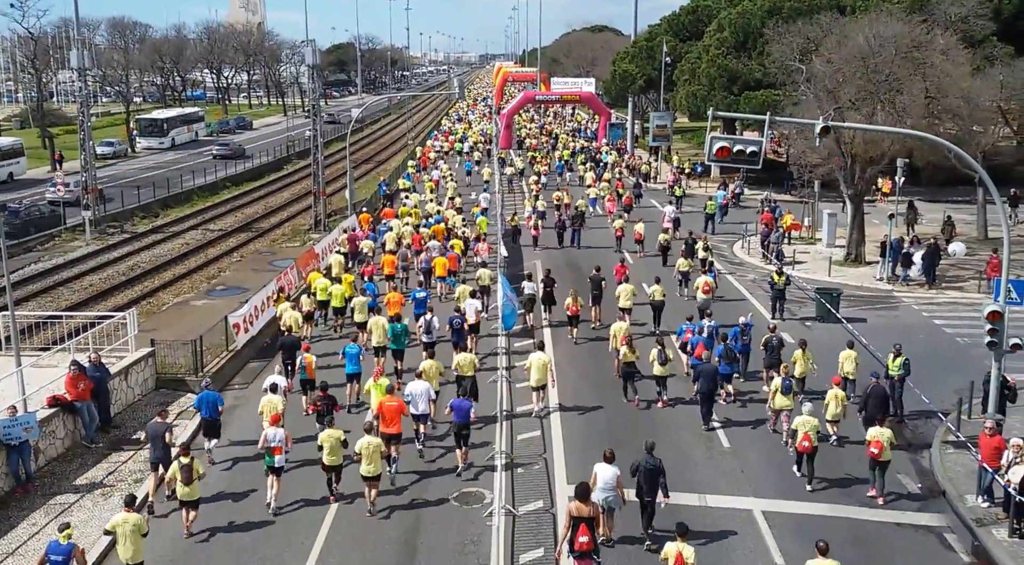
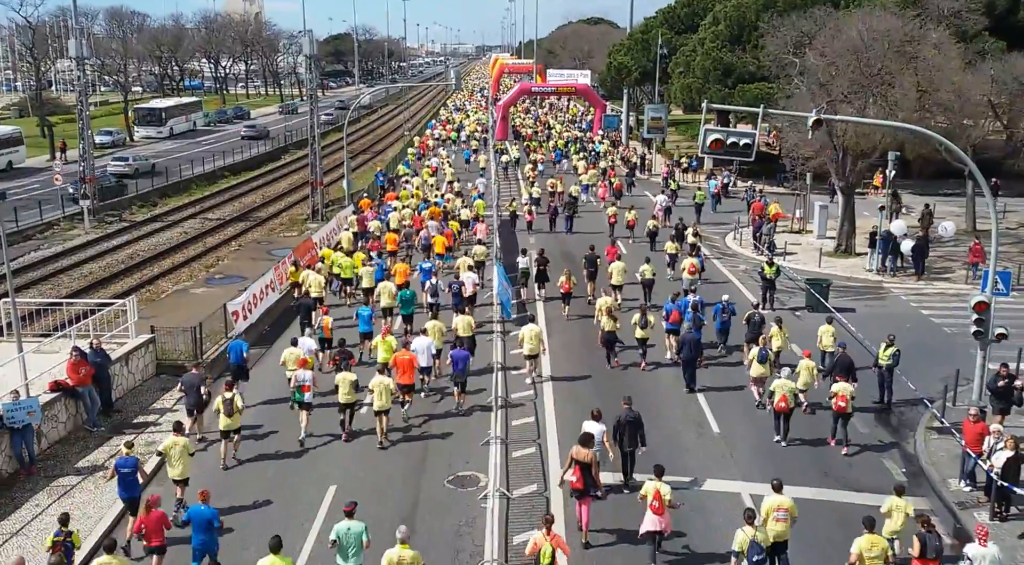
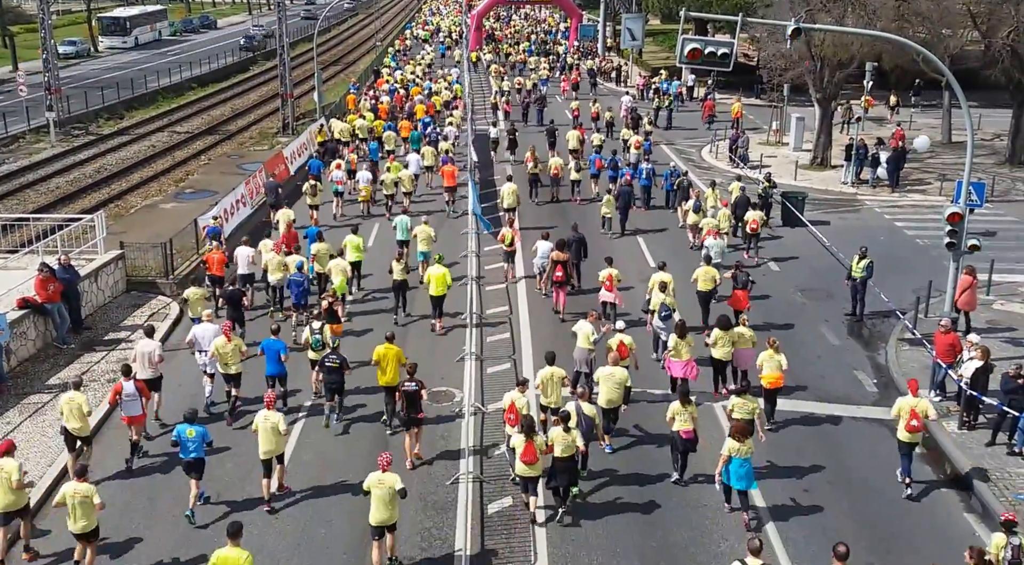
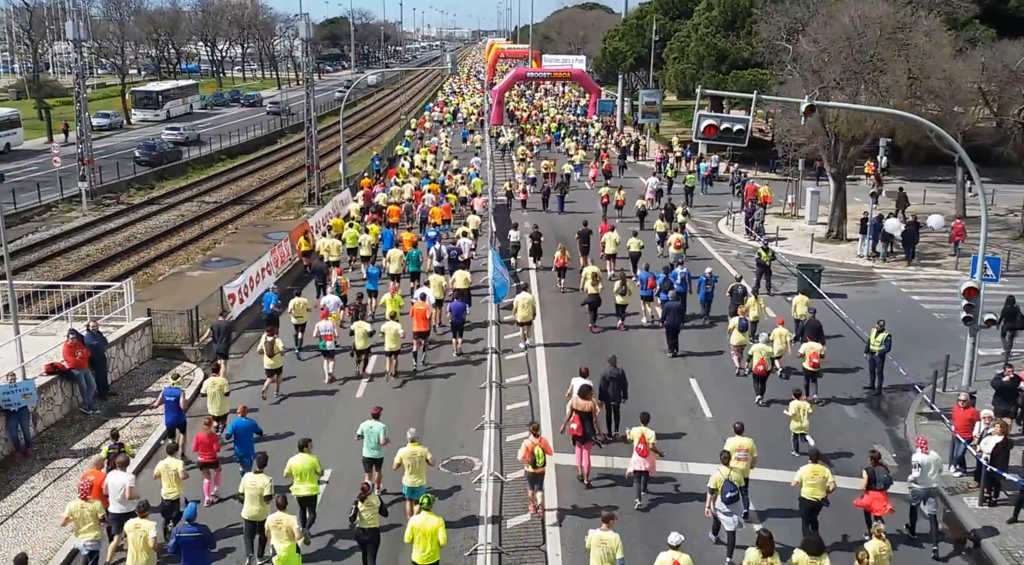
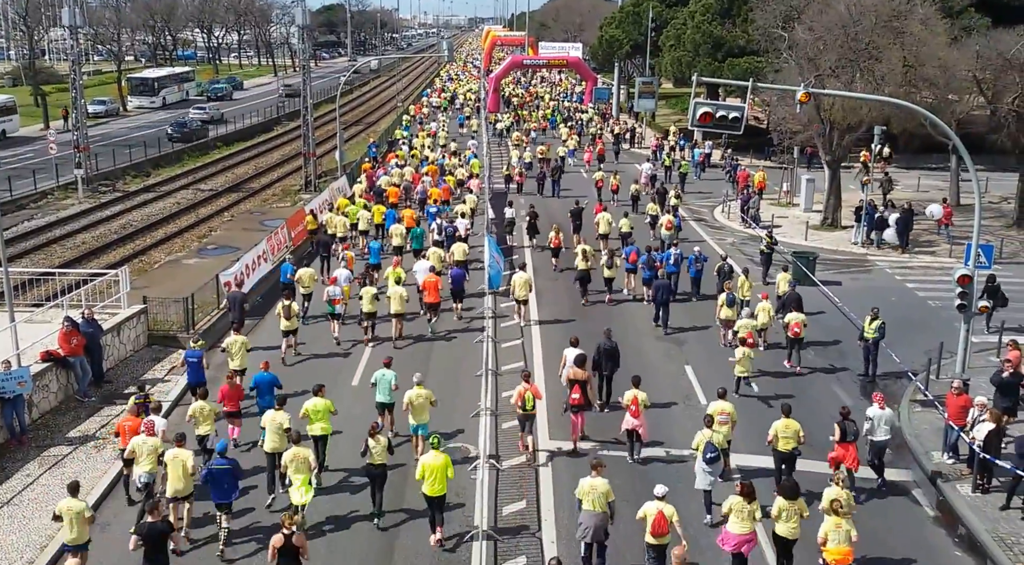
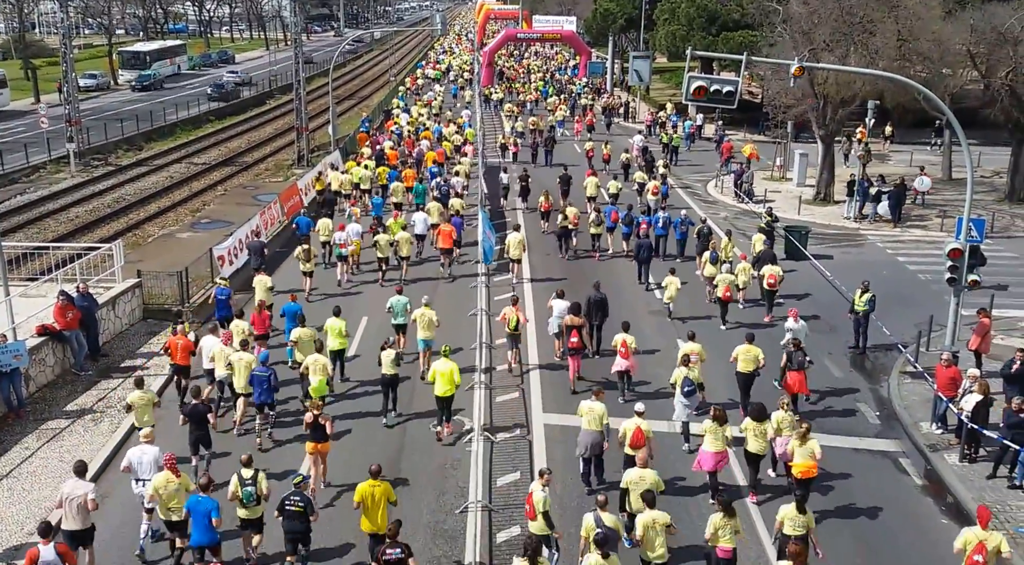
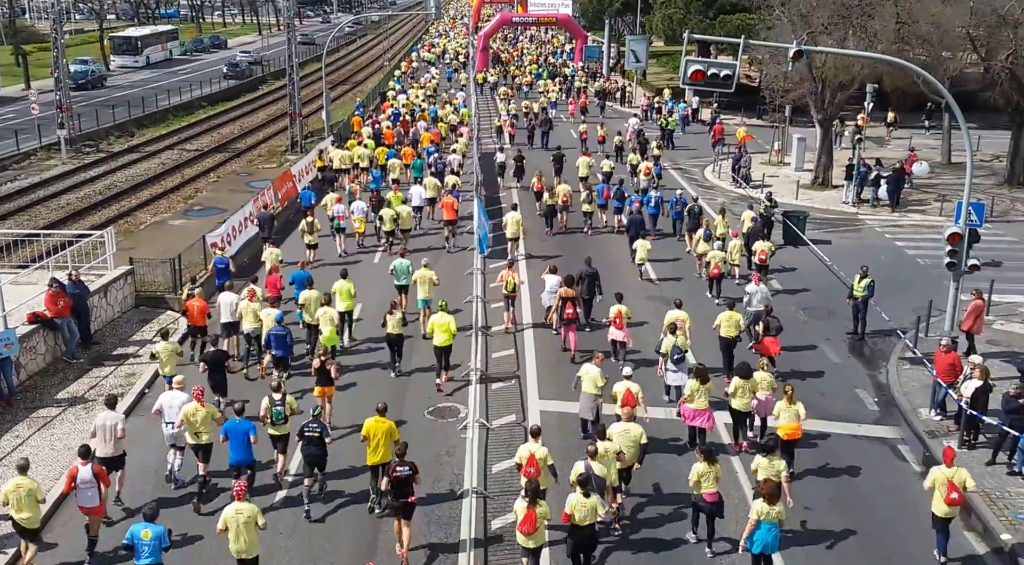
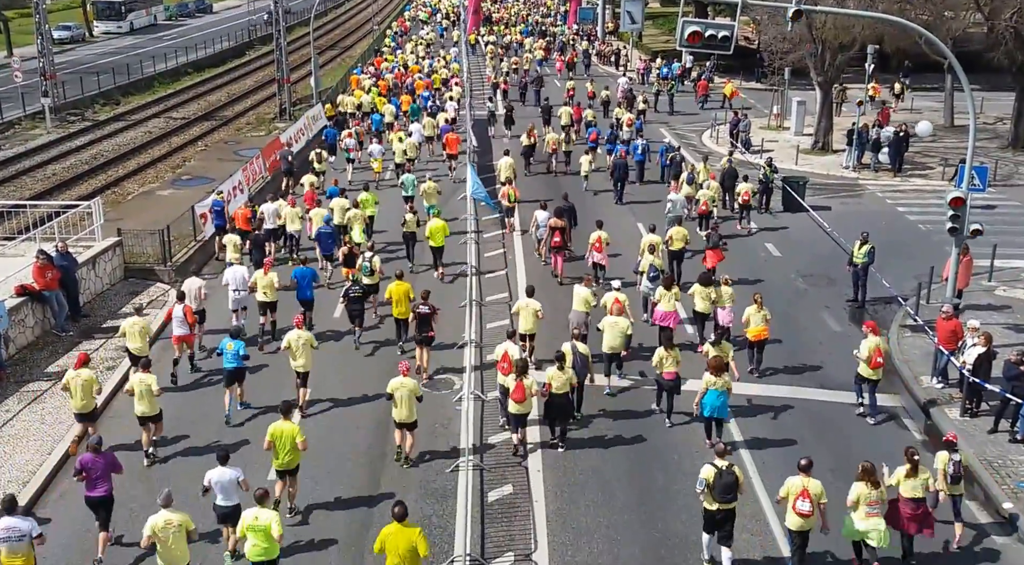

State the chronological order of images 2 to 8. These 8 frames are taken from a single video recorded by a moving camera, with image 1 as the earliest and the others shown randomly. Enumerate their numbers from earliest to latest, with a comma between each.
2, 4, 5, 6, 7, 3, 8
